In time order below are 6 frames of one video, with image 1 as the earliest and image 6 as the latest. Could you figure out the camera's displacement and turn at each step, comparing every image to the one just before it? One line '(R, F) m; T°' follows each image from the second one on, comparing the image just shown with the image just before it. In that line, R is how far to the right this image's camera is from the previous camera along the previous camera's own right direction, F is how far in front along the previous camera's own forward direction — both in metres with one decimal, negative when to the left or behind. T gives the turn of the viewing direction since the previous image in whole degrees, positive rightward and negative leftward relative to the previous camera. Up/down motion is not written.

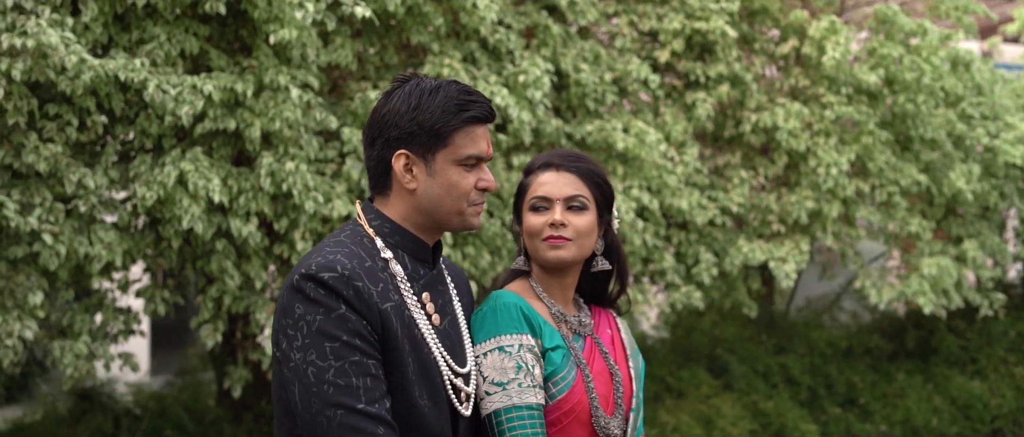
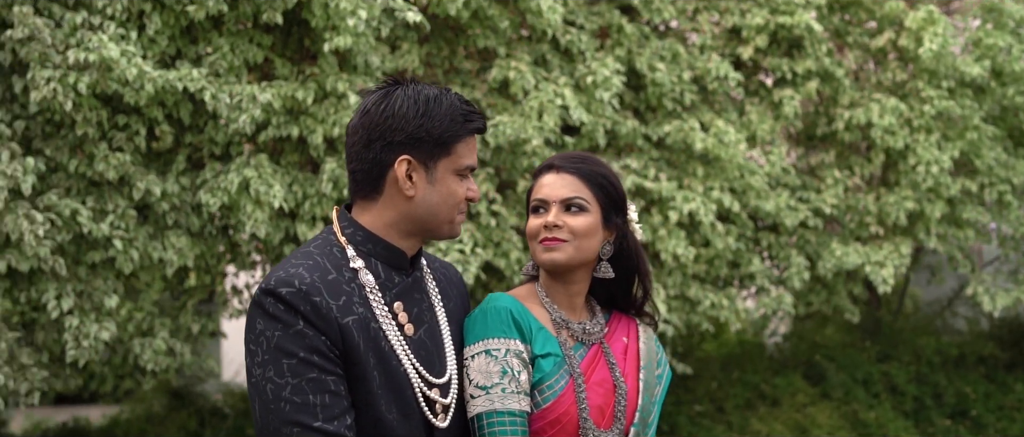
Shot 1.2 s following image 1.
(+0.4, +0.1) m; -8°
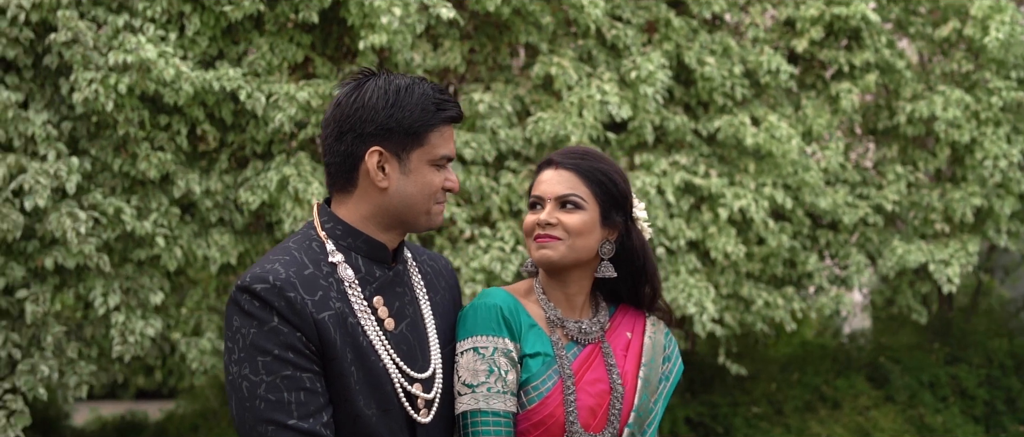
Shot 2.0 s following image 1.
(+0.2, +0.1) m; -5°
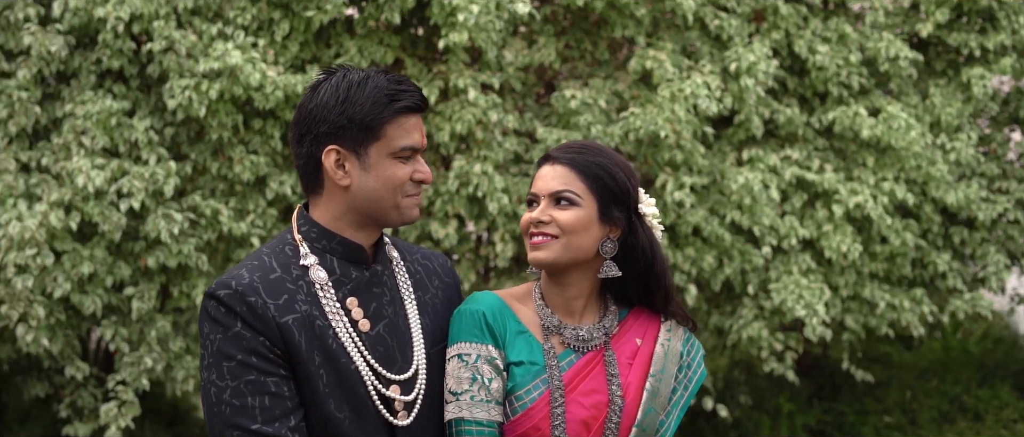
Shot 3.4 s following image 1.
(+0.5, +0.1) m; -10°
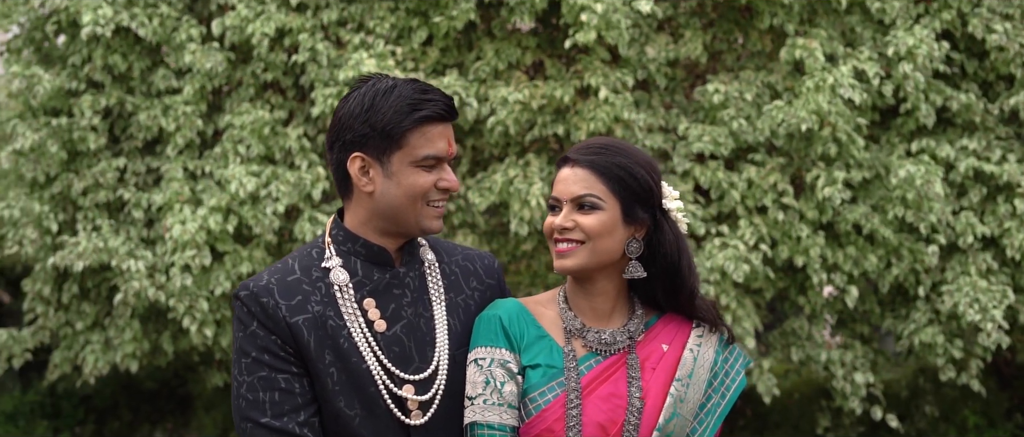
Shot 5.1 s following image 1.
(+0.6, +0.1) m; -14°
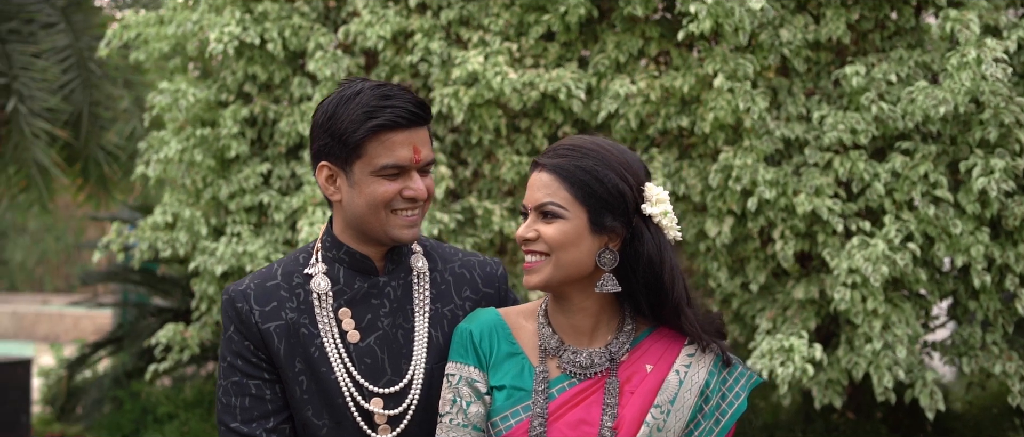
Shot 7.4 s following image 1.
(+0.7, +0.2) m; -15°
